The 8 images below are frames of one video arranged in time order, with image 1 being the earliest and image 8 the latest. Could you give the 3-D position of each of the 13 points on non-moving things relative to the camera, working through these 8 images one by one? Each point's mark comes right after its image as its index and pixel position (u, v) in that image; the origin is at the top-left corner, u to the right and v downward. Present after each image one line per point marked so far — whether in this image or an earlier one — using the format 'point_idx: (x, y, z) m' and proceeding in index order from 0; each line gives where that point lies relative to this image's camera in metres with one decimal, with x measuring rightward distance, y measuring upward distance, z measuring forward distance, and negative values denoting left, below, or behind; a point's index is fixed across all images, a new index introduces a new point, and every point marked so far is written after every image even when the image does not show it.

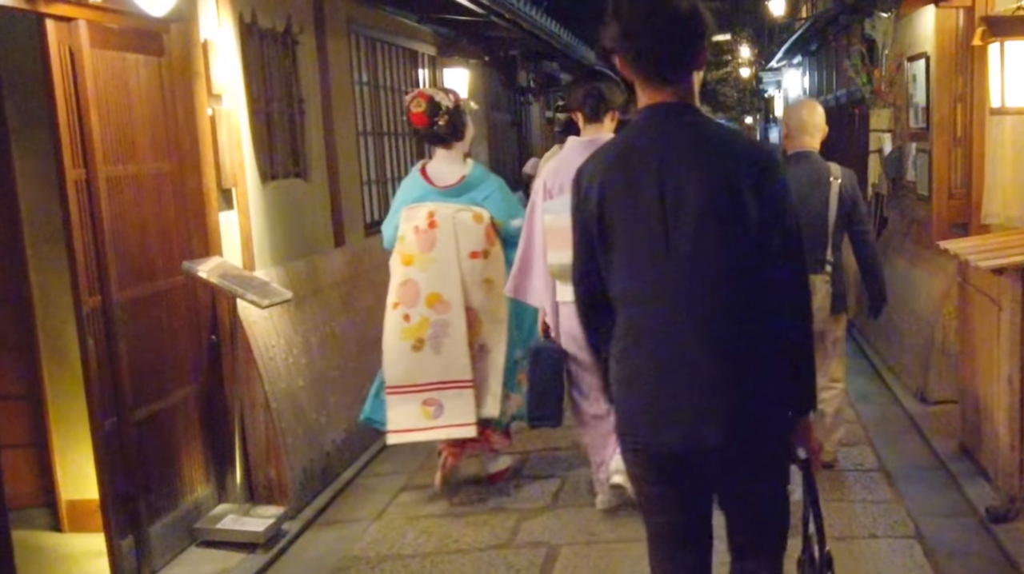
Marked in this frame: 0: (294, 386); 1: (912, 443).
0: (-1.2, -0.6, +6.6) m
1: (+2.4, -0.9, +7.1) m
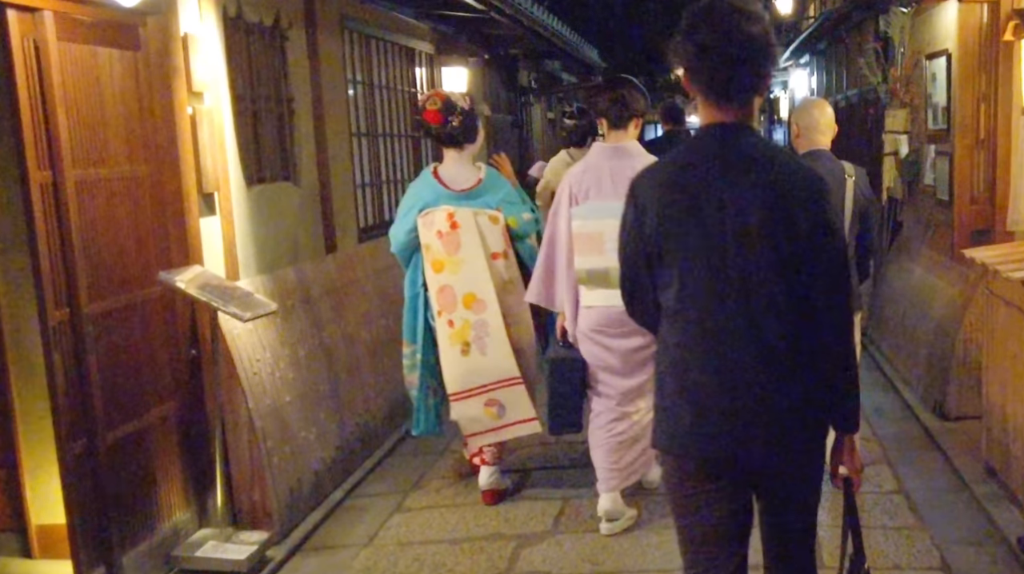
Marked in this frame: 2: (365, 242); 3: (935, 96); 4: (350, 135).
0: (-1.2, -0.6, +6.3) m
1: (+2.4, -1.0, +6.8) m
2: (-1.0, +0.3, +8.0) m
3: (+2.8, +1.2, +7.7) m
4: (-1.1, +1.0, +7.8) m
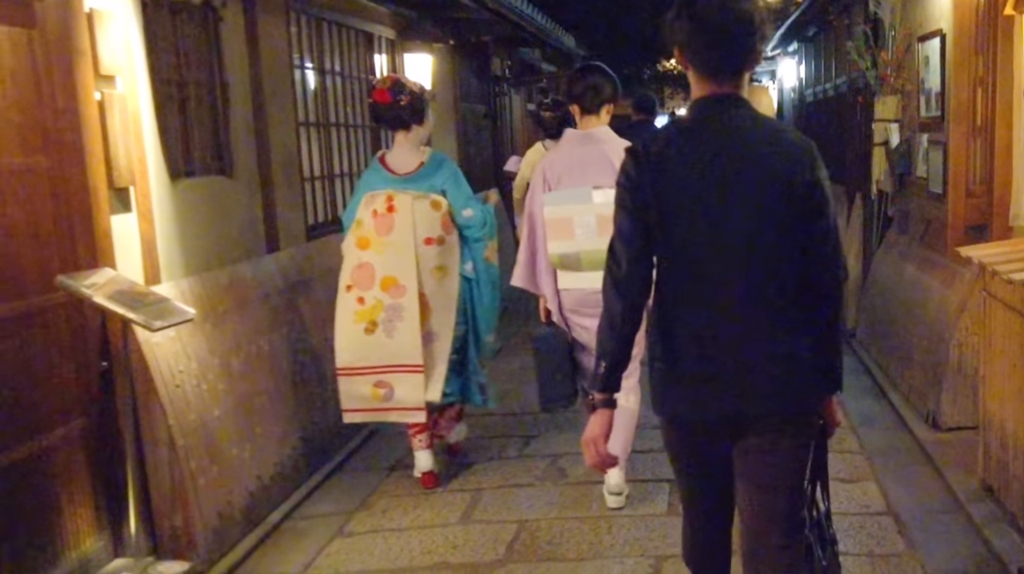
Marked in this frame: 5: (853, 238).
0: (-1.5, -0.6, +5.7) m
1: (+2.2, -1.0, +6.2) m
2: (-1.3, +0.3, +7.4) m
3: (+2.5, +1.2, +7.1) m
4: (-1.3, +1.0, +7.3) m
5: (+2.8, +0.4, +9.7) m
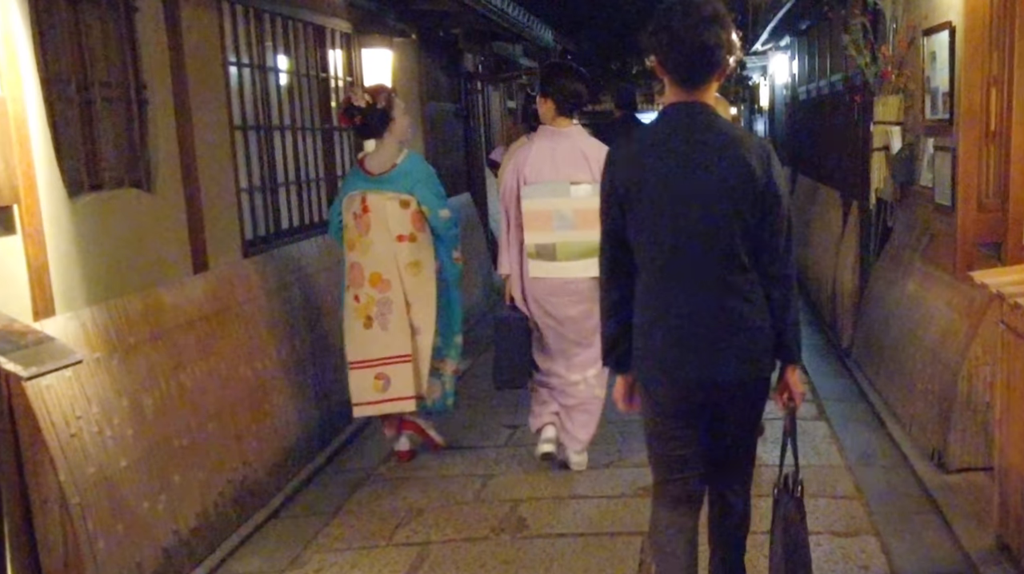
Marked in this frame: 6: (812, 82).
0: (-1.7, -0.8, +5.0) m
1: (+2.0, -1.1, +5.5) m
2: (-1.5, +0.2, +6.7) m
3: (+2.3, +1.1, +6.4) m
4: (-1.6, +0.9, +6.5) m
5: (+2.6, +0.3, +8.9) m
6: (+3.0, +2.1, +11.7) m
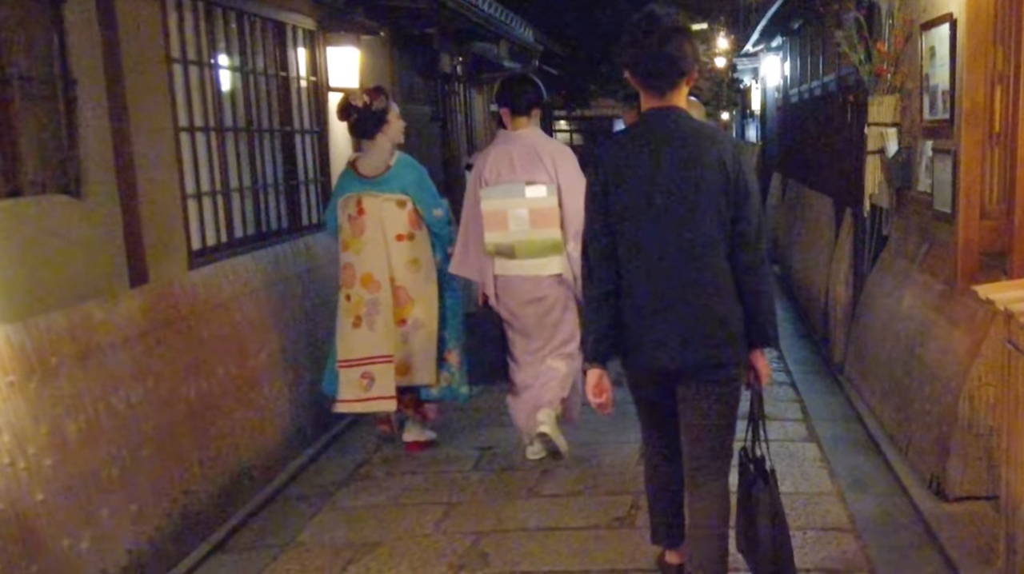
0: (-1.9, -0.8, +4.5) m
1: (+1.8, -1.2, +5.0) m
2: (-1.7, +0.1, +6.2) m
3: (+2.1, +1.1, +5.9) m
4: (-1.7, +0.8, +6.0) m
5: (+2.4, +0.2, +8.5) m
6: (+2.8, +2.0, +11.2) m
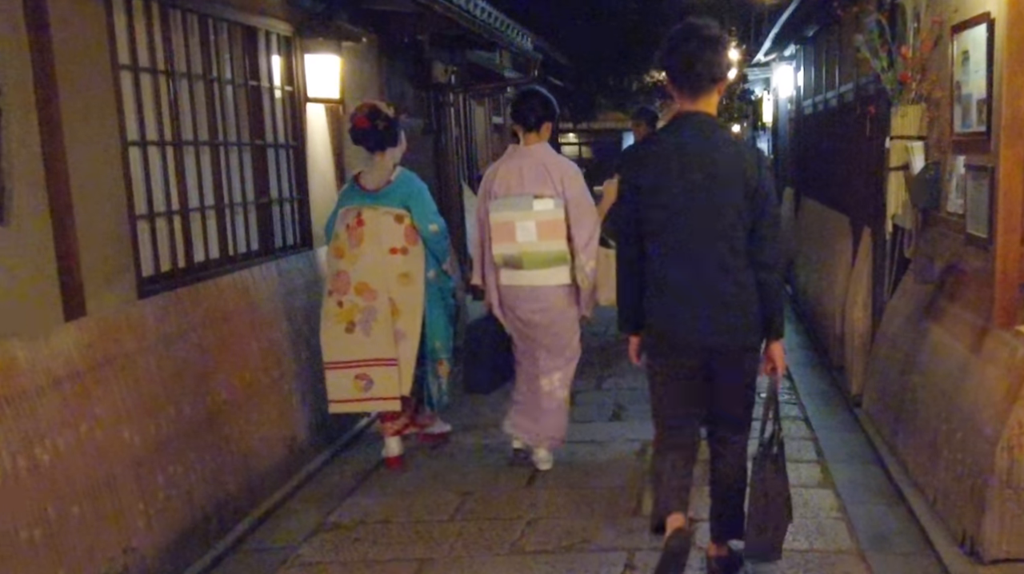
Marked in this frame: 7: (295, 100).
0: (-2.0, -1.0, +3.9) m
1: (+1.7, -1.3, +4.4) m
2: (-1.7, 0.0, +5.6) m
3: (+2.0, +0.9, +5.3) m
4: (-1.8, +0.7, +5.5) m
5: (+2.3, 0.0, +7.8) m
6: (+2.8, +1.8, +10.6) m
7: (-1.4, +1.2, +7.4) m
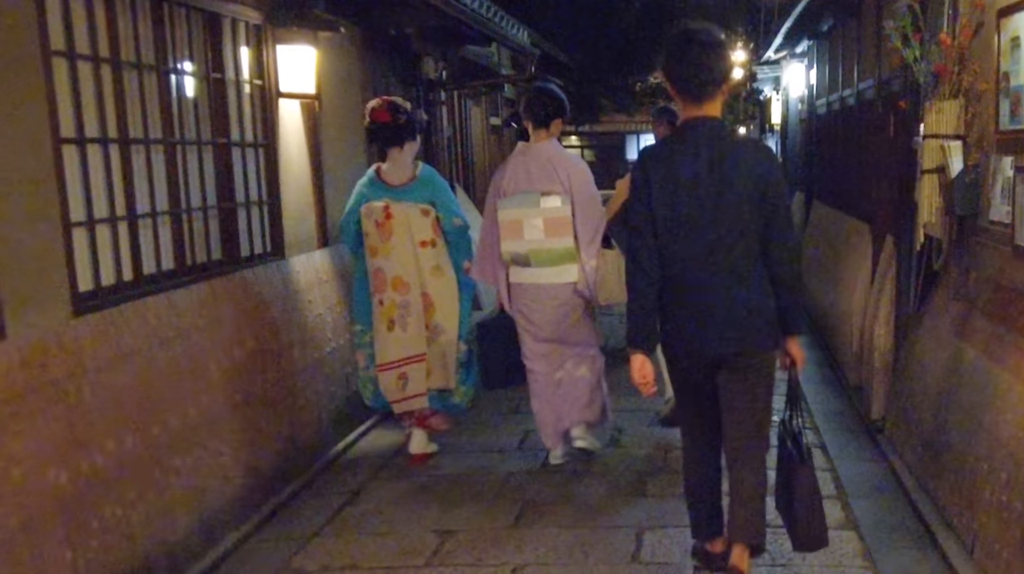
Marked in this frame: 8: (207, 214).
0: (-2.0, -1.0, +3.2) m
1: (+1.6, -1.4, +3.7) m
2: (-1.8, -0.1, +5.0) m
3: (+2.0, +0.8, +4.6) m
4: (-1.9, +0.6, +4.8) m
5: (+2.3, 0.0, +7.2) m
6: (+2.8, +1.7, +10.0) m
7: (-1.4, +1.1, +6.8) m
8: (-1.6, +0.4, +6.1) m
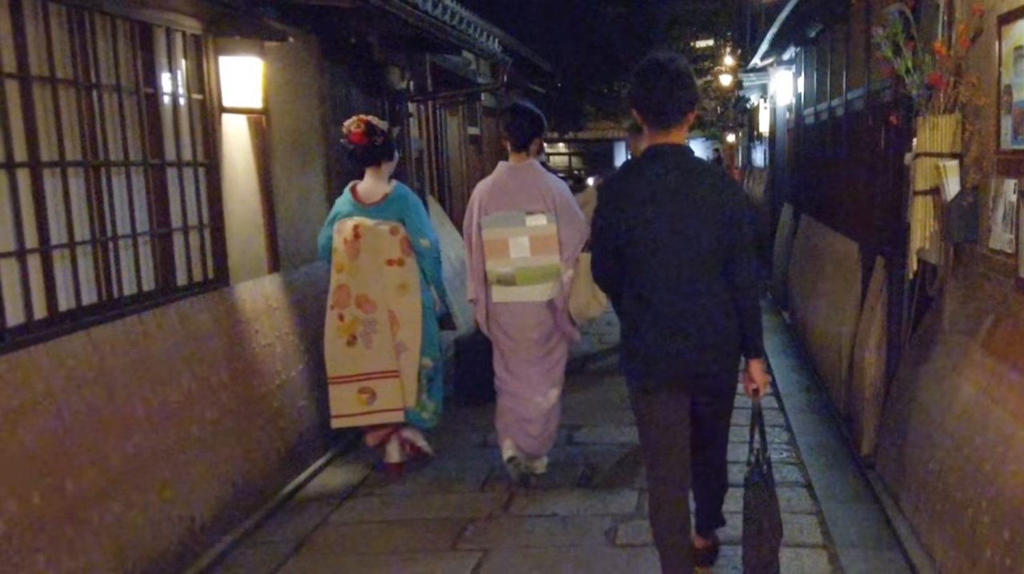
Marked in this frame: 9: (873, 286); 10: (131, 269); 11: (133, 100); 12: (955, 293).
0: (-2.2, -1.2, +2.7) m
1: (+1.5, -1.5, +3.2) m
2: (-2.0, -0.3, +4.5) m
3: (+1.8, +0.7, +4.2) m
4: (-2.1, +0.4, +4.3) m
5: (+2.1, -0.2, +6.7) m
6: (+2.5, +1.5, +9.5) m
7: (-1.6, +1.0, +6.3) m
8: (-1.8, +0.2, +5.6) m
9: (+2.1, 0.0, +6.8) m
10: (-1.8, +0.1, +5.6) m
11: (-1.8, +0.9, +5.7) m
12: (+2.0, 0.0, +5.2) m
